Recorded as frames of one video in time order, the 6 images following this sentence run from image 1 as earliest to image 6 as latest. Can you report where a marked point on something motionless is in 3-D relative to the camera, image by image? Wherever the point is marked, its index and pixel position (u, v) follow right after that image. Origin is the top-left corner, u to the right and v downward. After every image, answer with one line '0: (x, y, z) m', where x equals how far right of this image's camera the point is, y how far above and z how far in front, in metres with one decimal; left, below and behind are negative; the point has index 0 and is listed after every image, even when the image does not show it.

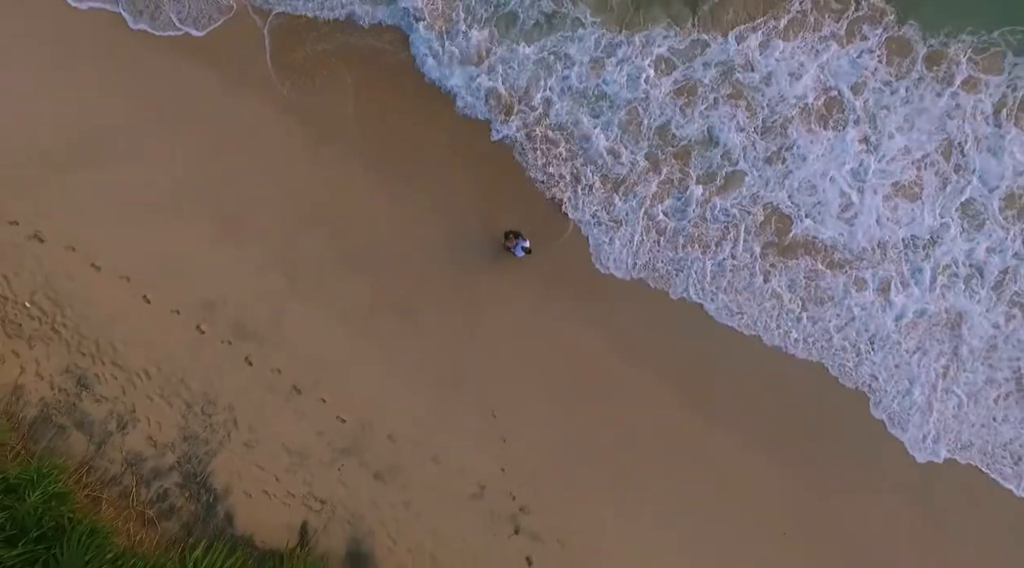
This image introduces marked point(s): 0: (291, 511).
0: (-1.6, -1.7, +6.0) m
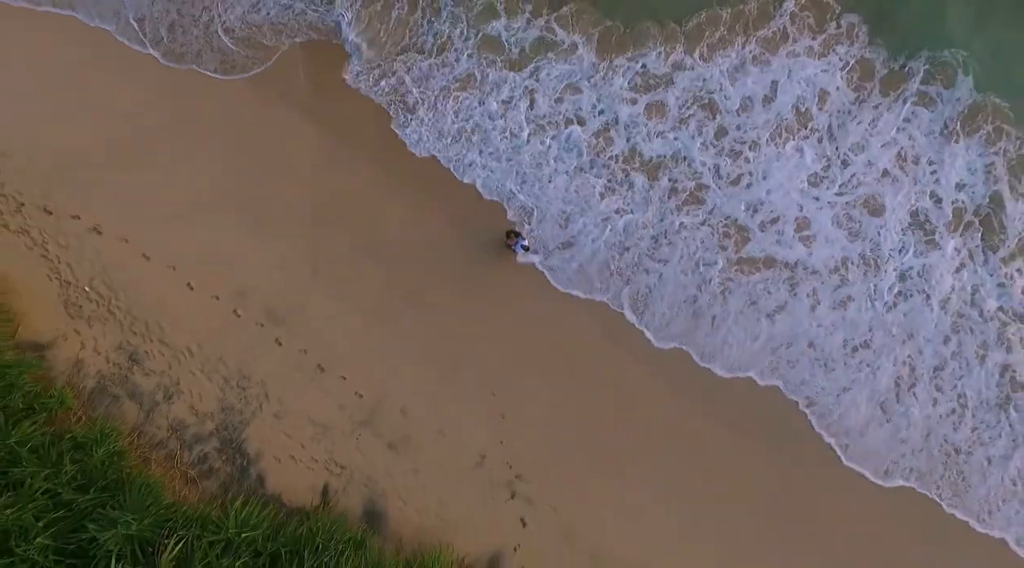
0: (-1.7, -1.6, +6.9) m
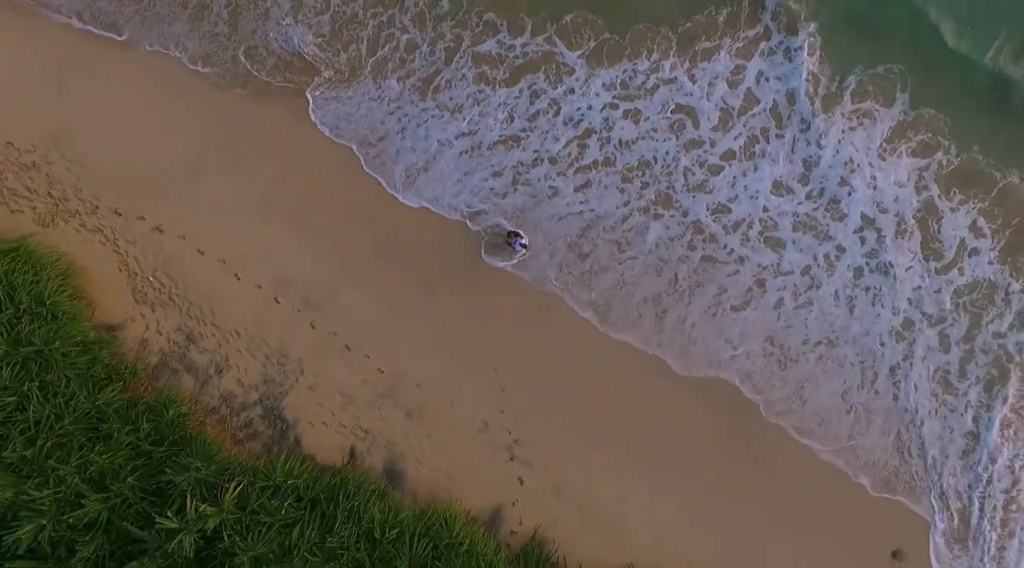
0: (-1.7, -1.5, +8.1) m
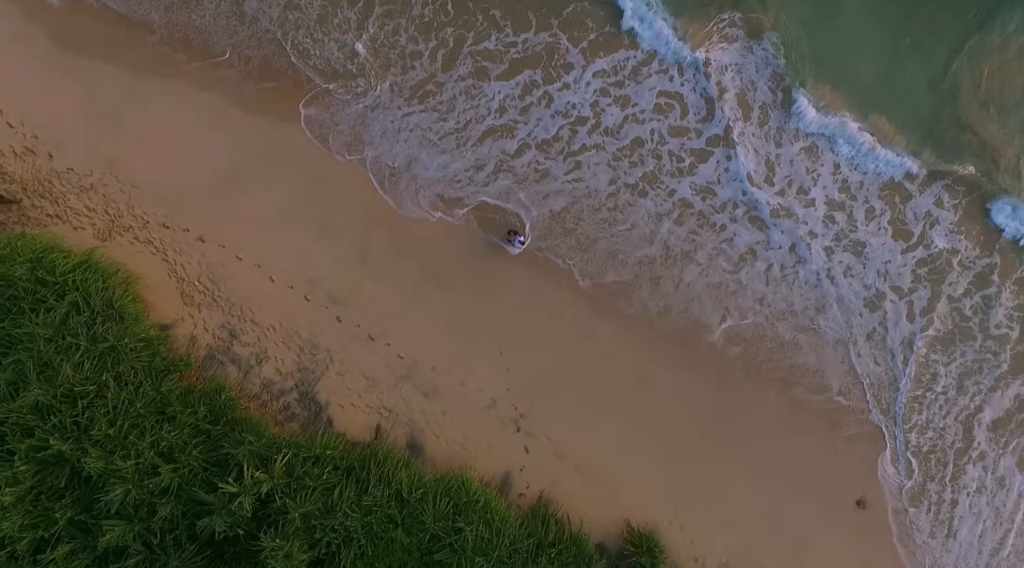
0: (-1.6, -1.5, +9.3) m
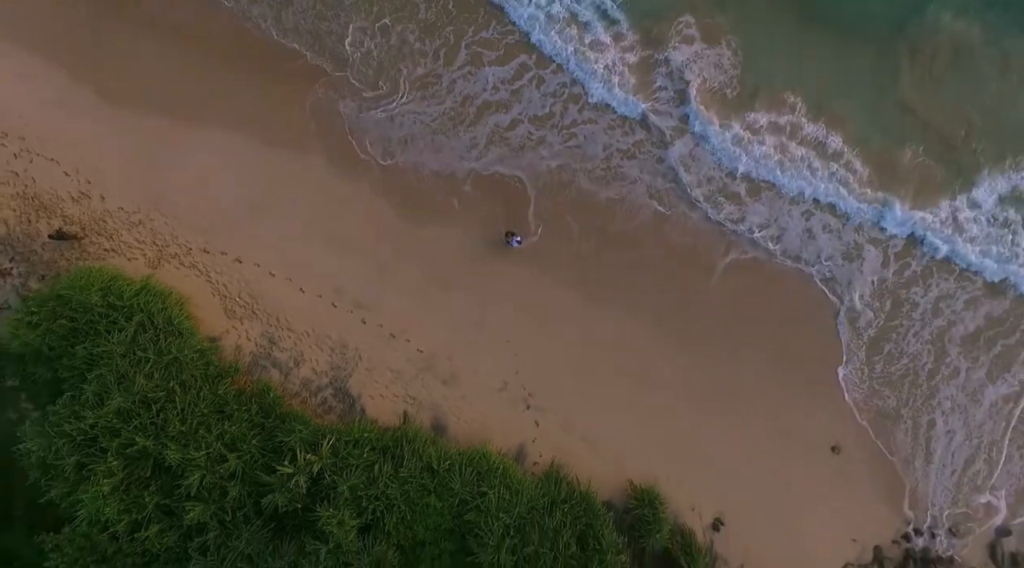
0: (-1.5, -1.5, +10.6) m
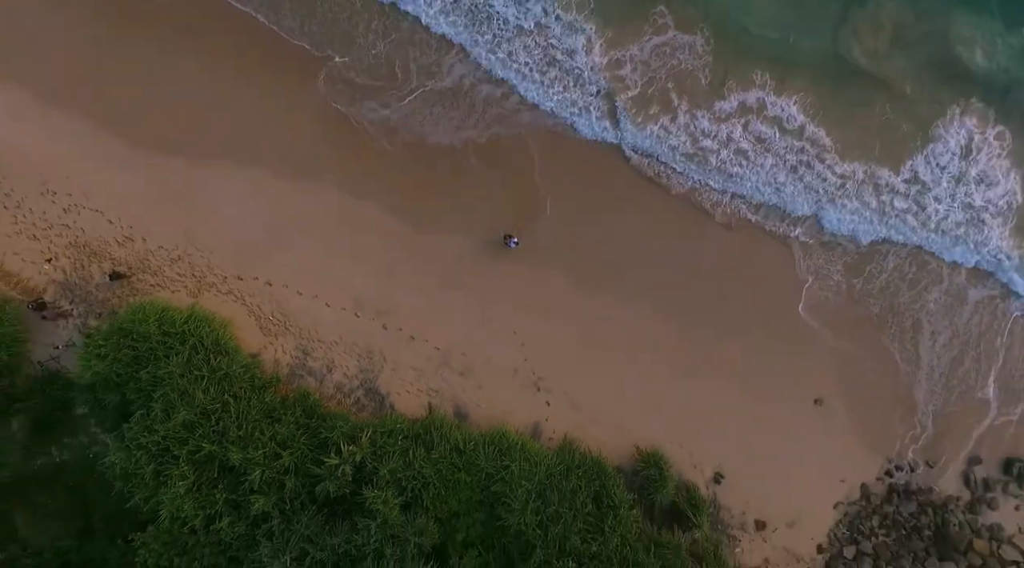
0: (-1.3, -1.6, +11.9) m
